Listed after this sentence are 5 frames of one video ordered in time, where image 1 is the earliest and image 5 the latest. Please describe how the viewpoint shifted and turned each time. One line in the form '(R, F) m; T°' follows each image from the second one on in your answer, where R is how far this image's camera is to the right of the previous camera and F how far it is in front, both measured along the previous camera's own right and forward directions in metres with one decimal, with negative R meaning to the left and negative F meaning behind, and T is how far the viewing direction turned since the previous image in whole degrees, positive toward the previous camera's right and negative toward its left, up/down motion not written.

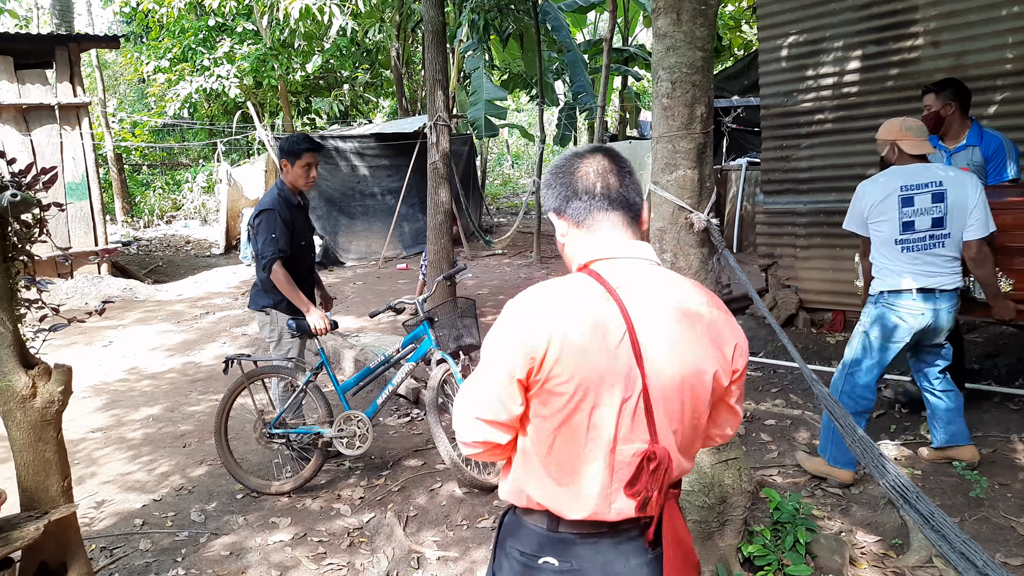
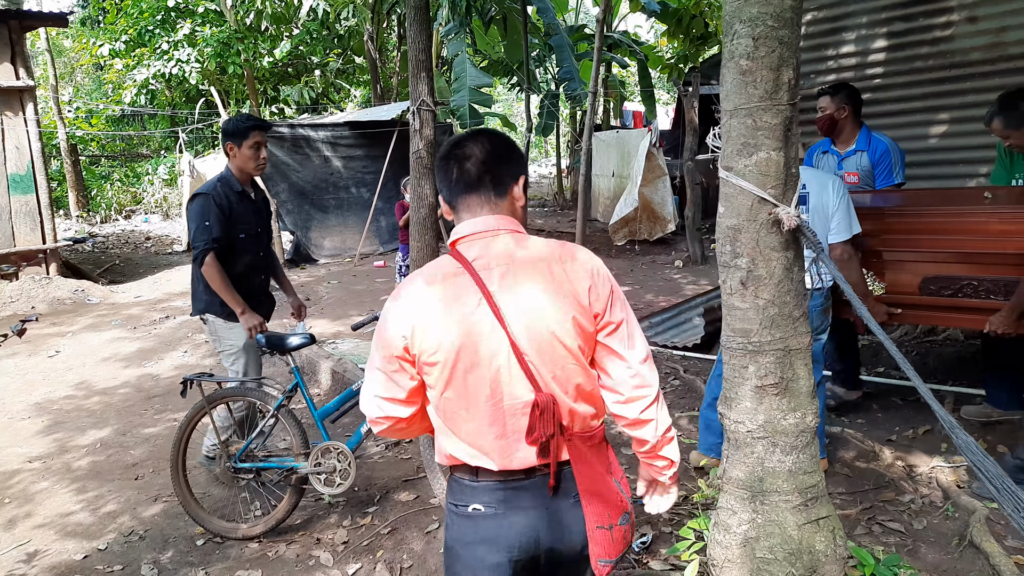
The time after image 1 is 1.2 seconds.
(-0.2, +0.6) m; +2°
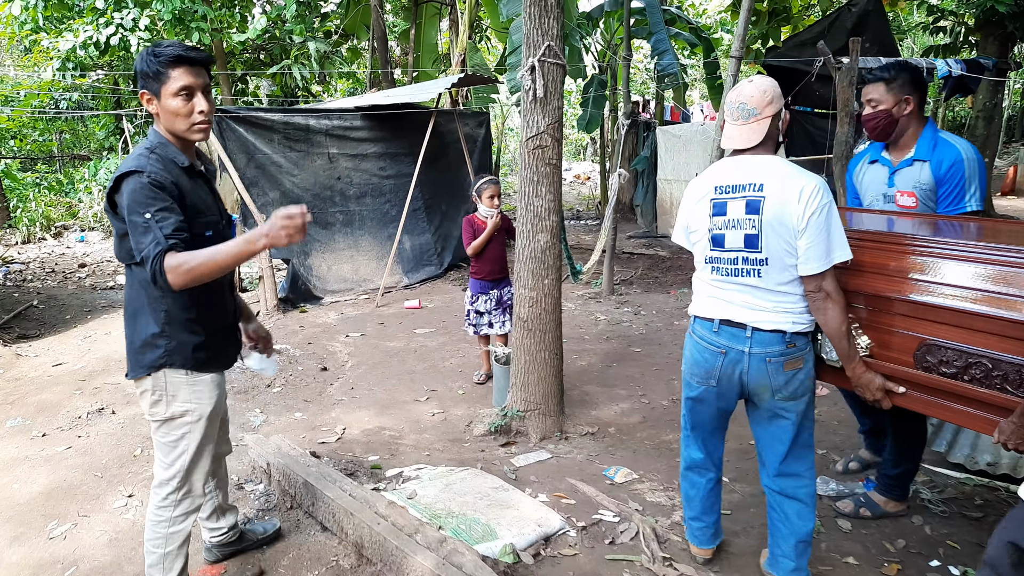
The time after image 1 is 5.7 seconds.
(-1.1, +2.6) m; +3°
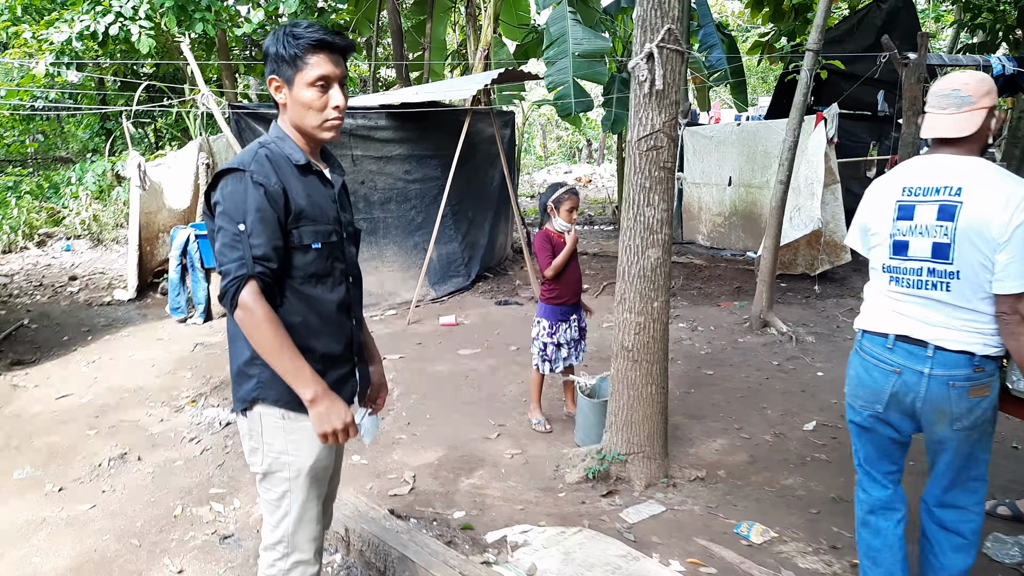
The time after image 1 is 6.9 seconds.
(-0.6, +0.5) m; +2°
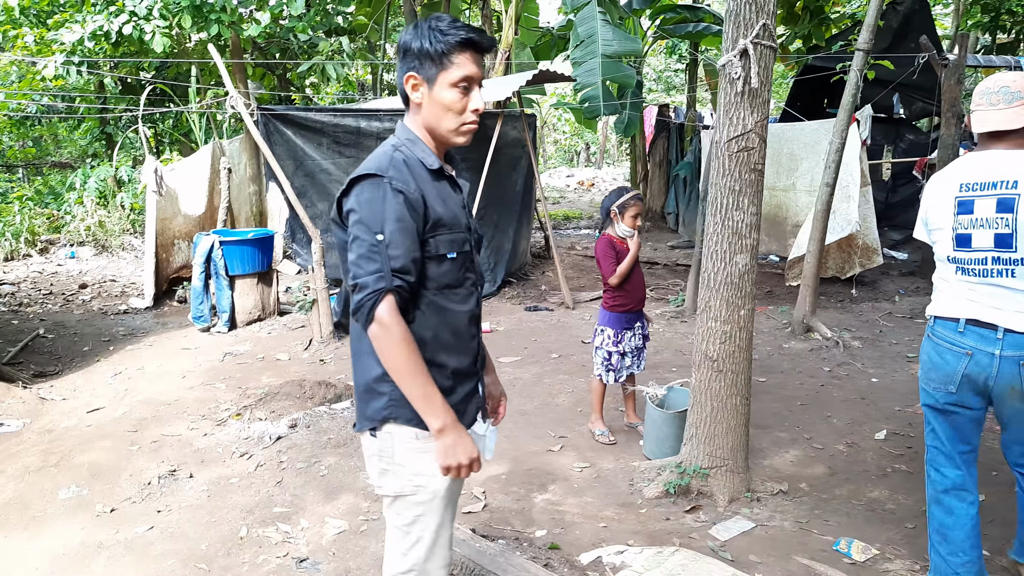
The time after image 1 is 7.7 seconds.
(-0.4, +0.2) m; +1°
